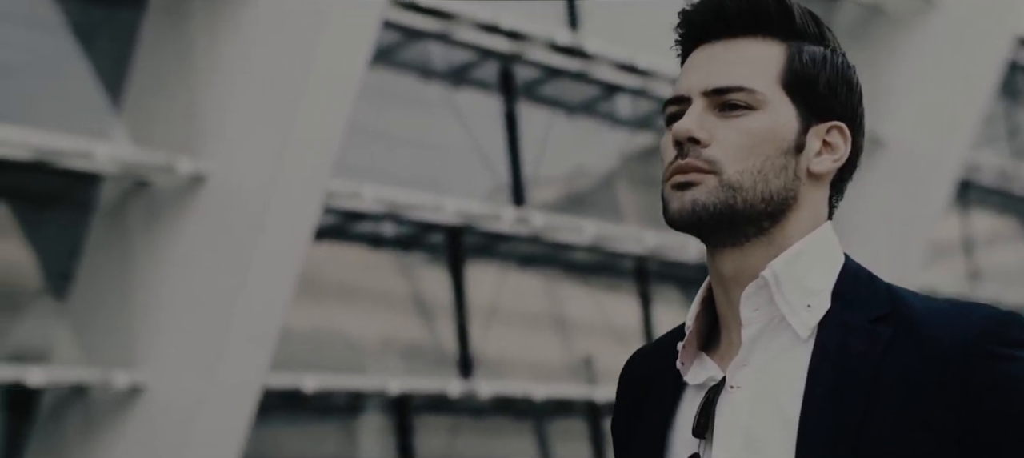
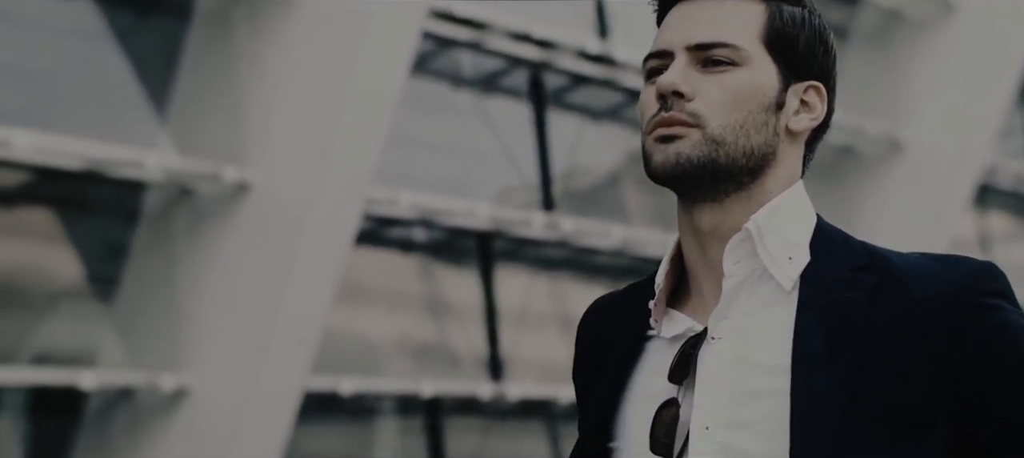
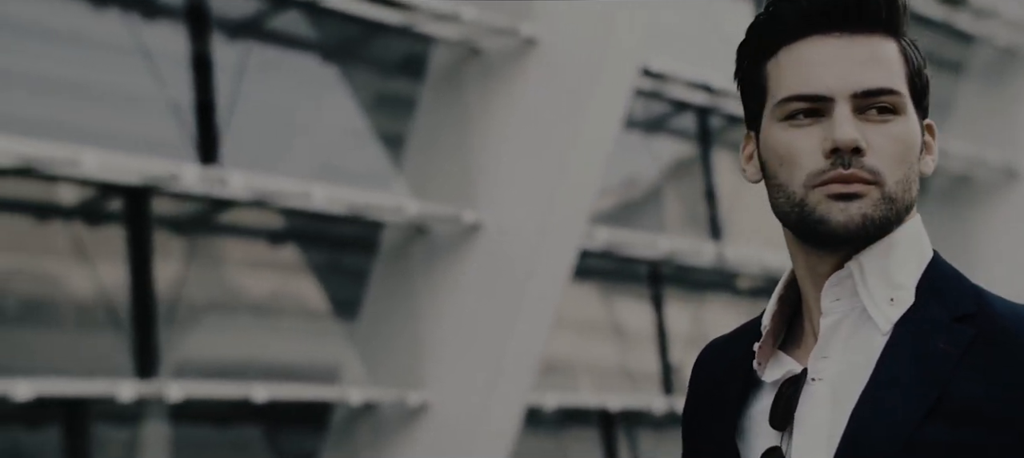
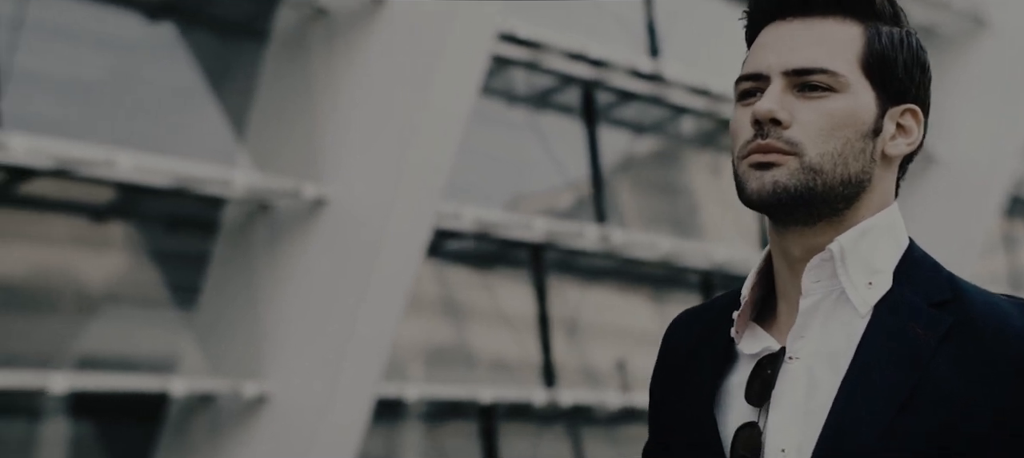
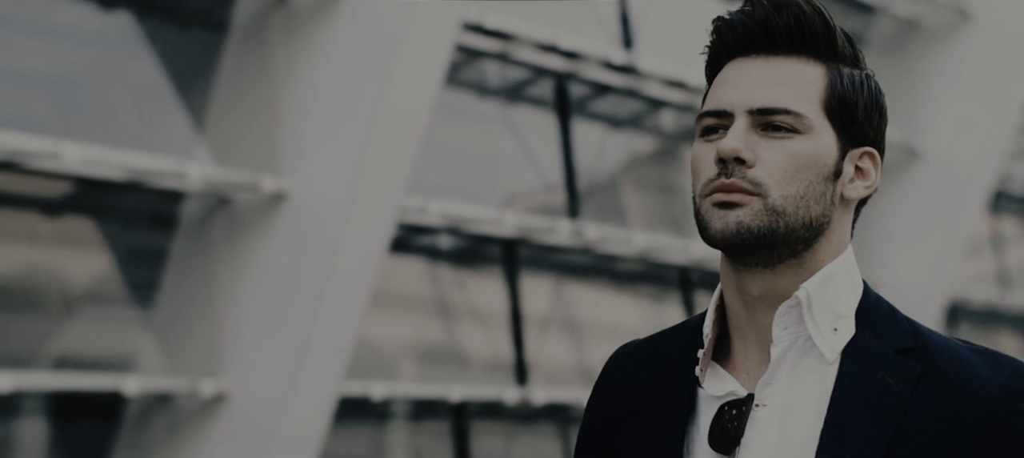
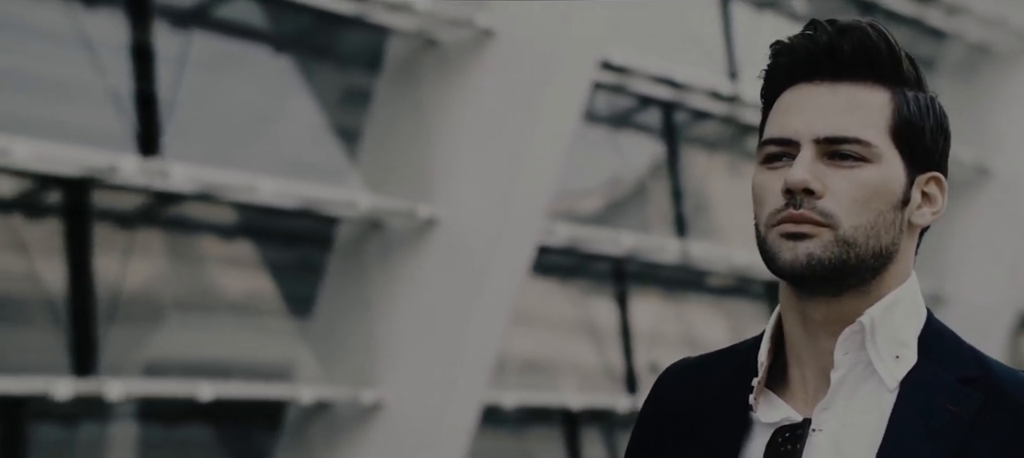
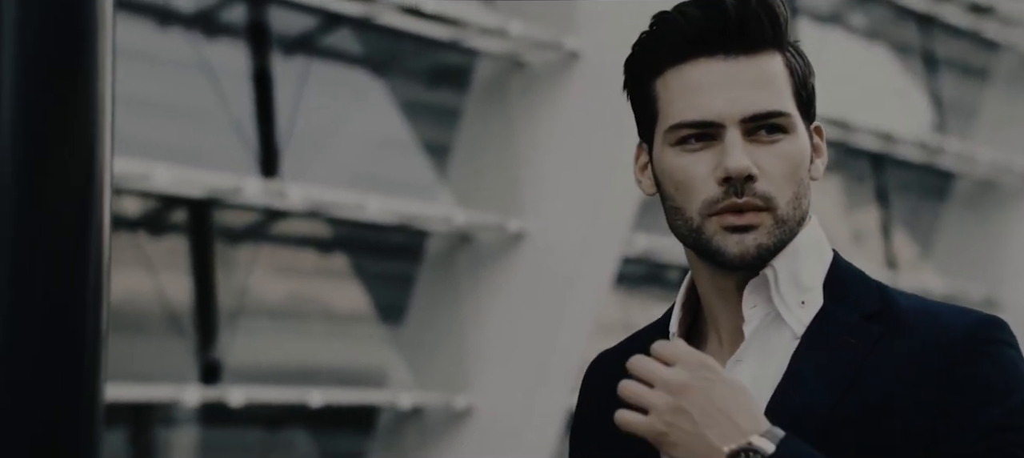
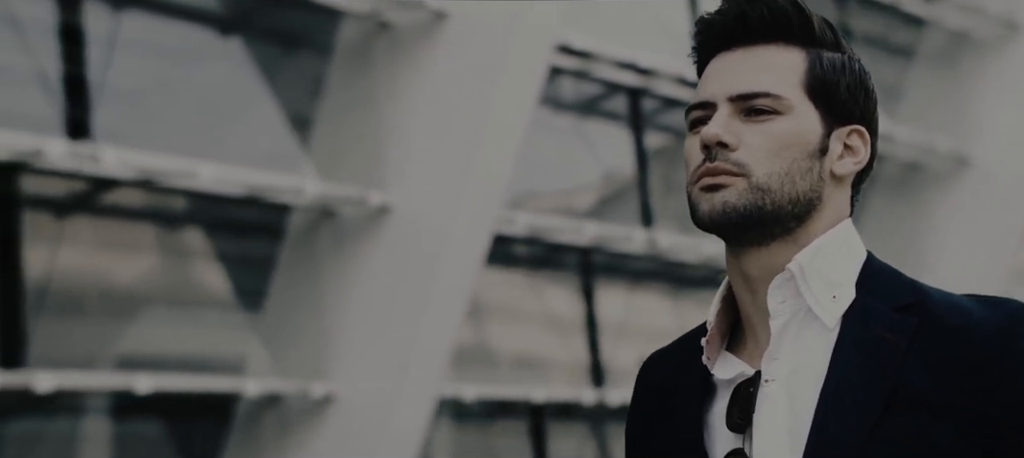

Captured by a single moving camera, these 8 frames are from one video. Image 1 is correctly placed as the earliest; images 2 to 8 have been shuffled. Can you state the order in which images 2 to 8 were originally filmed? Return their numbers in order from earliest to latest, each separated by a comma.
2, 5, 4, 8, 6, 3, 7
